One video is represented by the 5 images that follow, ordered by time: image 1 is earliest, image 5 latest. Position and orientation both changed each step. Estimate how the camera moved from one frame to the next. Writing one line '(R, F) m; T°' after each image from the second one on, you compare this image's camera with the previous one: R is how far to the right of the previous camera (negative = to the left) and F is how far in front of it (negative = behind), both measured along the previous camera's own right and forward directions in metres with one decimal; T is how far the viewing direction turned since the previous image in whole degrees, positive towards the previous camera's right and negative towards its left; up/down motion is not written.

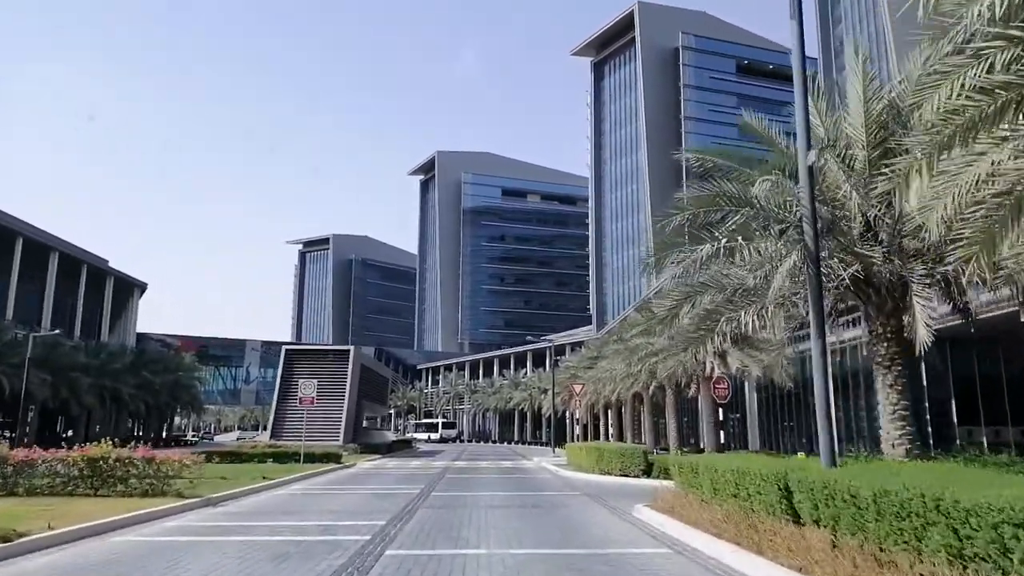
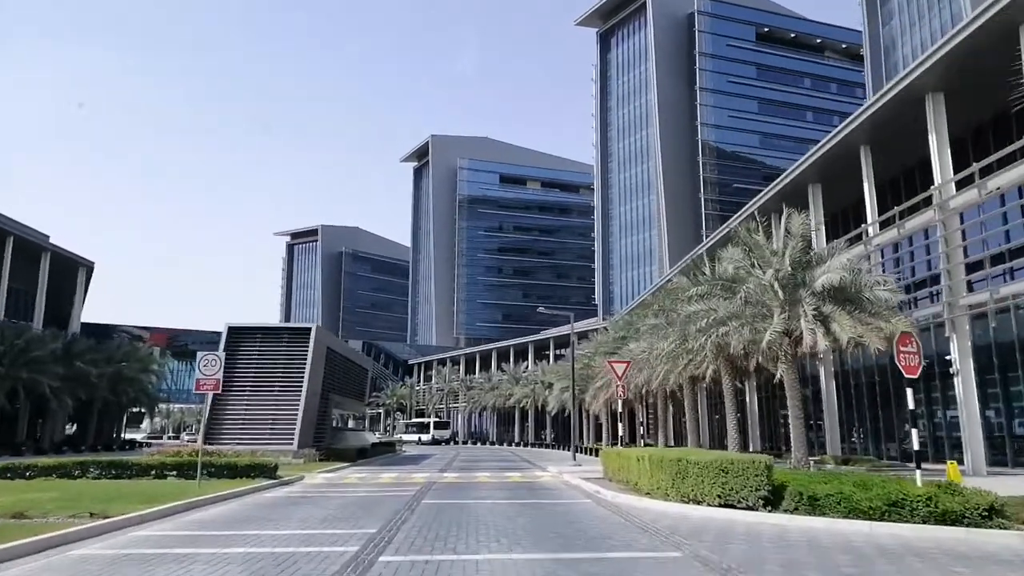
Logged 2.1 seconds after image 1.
(-0.6, +10.5) m; 0°
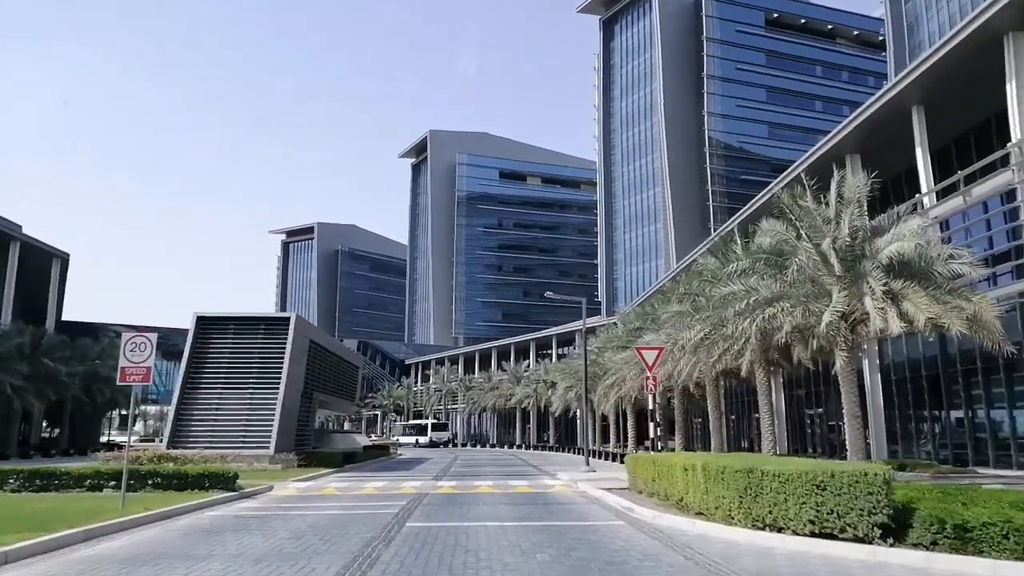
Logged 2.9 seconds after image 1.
(-0.2, +4.1) m; 0°
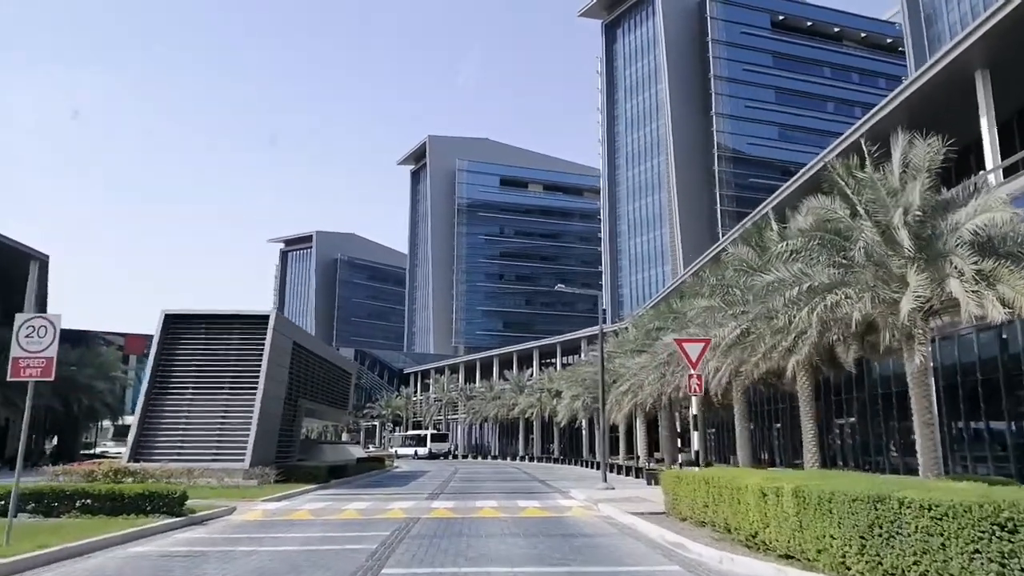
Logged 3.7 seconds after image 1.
(-0.2, +3.6) m; 0°
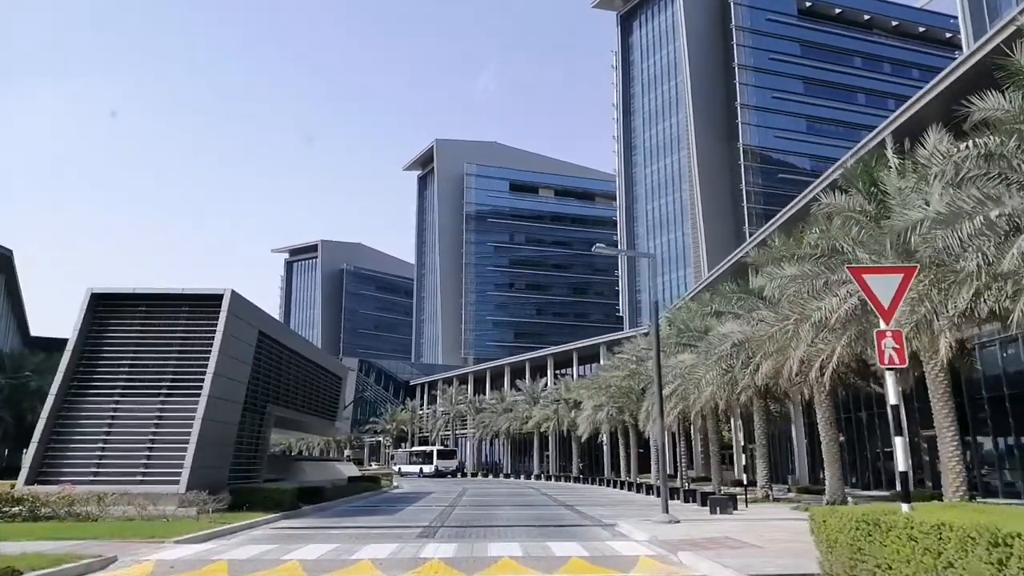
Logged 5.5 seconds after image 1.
(-0.4, +6.8) m; -1°
